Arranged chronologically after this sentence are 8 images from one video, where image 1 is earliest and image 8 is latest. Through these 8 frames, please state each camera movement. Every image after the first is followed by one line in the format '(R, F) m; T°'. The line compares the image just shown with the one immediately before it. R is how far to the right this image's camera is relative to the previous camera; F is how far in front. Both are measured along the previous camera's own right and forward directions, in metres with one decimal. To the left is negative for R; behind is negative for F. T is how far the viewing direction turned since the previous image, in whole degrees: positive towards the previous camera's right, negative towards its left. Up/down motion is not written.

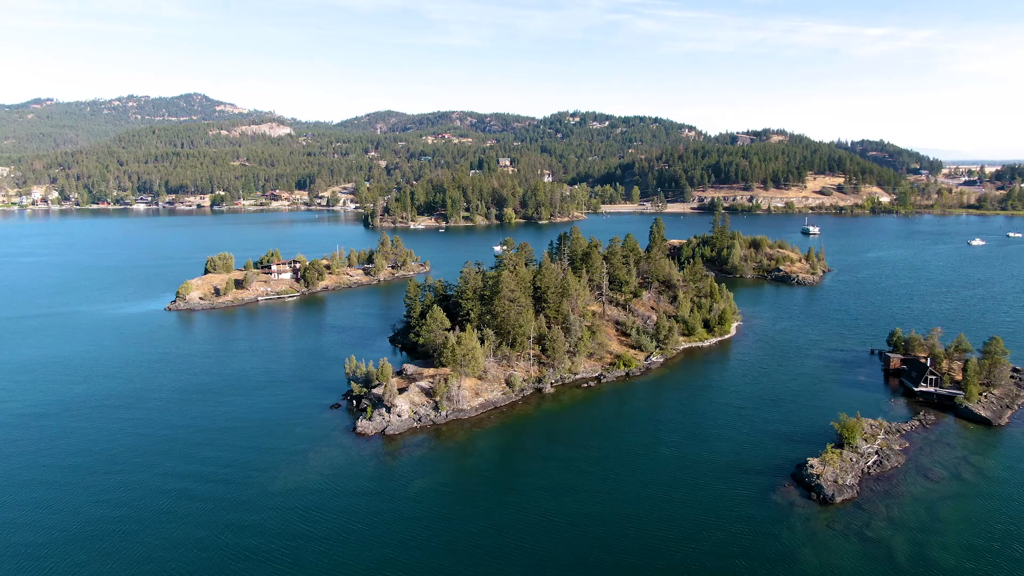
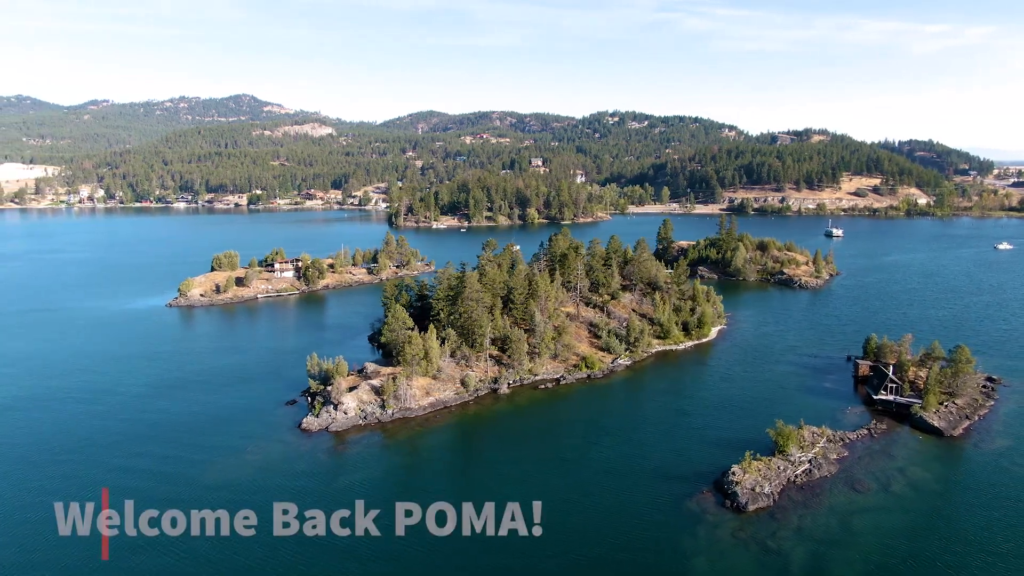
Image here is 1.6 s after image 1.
(+4.2, +0.1) m; -3°
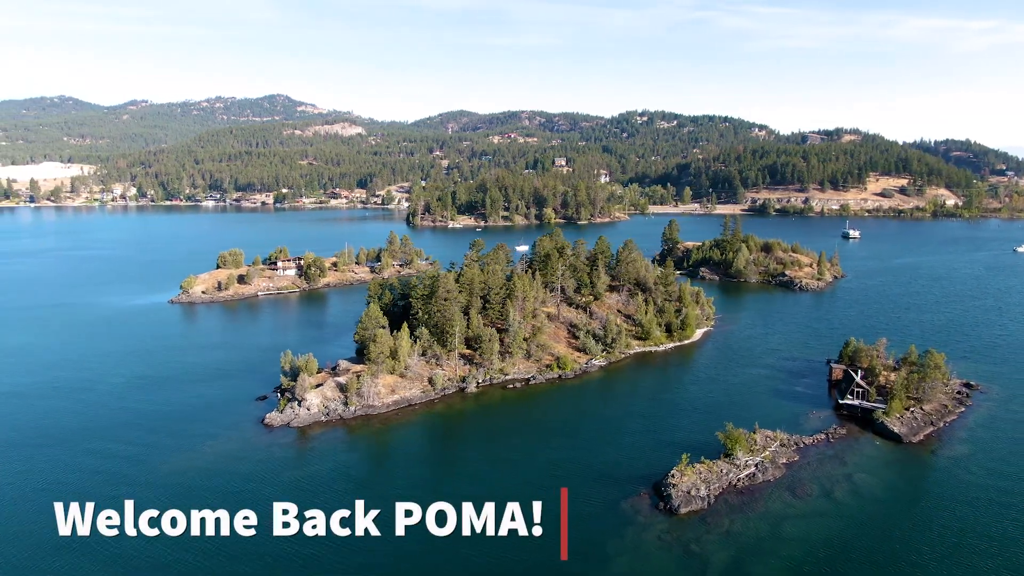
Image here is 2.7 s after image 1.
(+3.1, -0.1) m; -2°
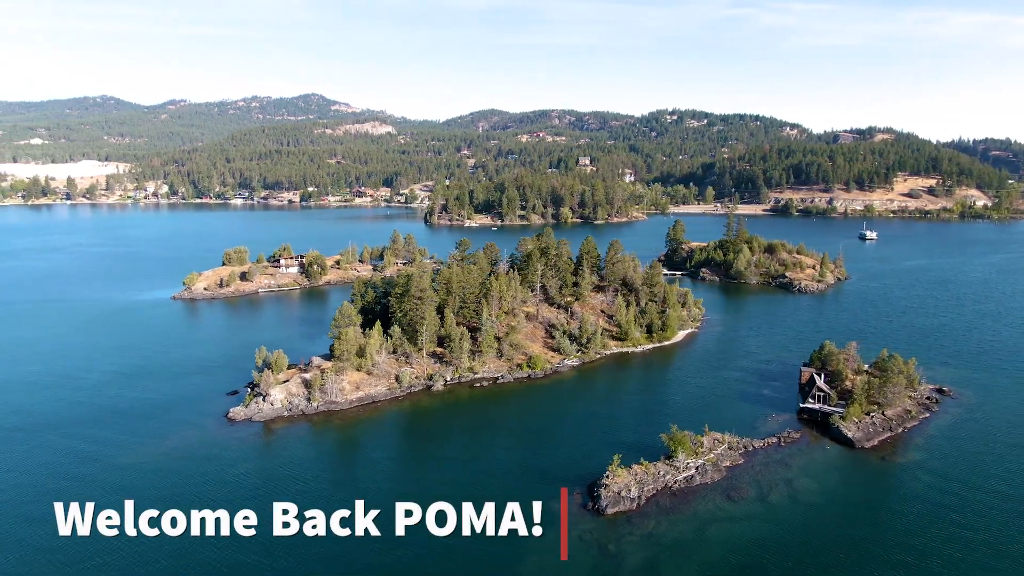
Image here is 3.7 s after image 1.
(+3.2, -0.1) m; -2°
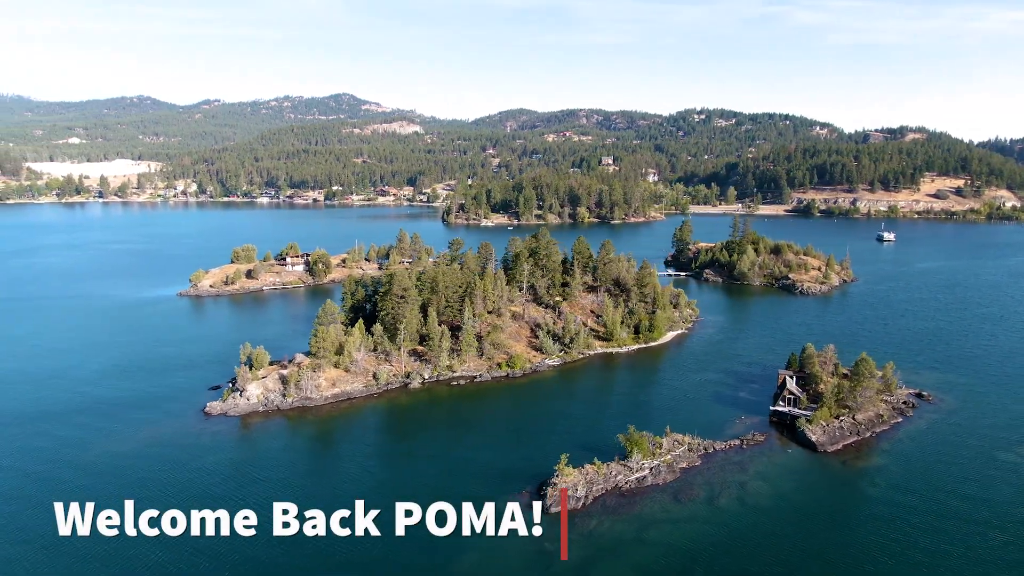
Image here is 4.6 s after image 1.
(+2.6, -0.2) m; -2°
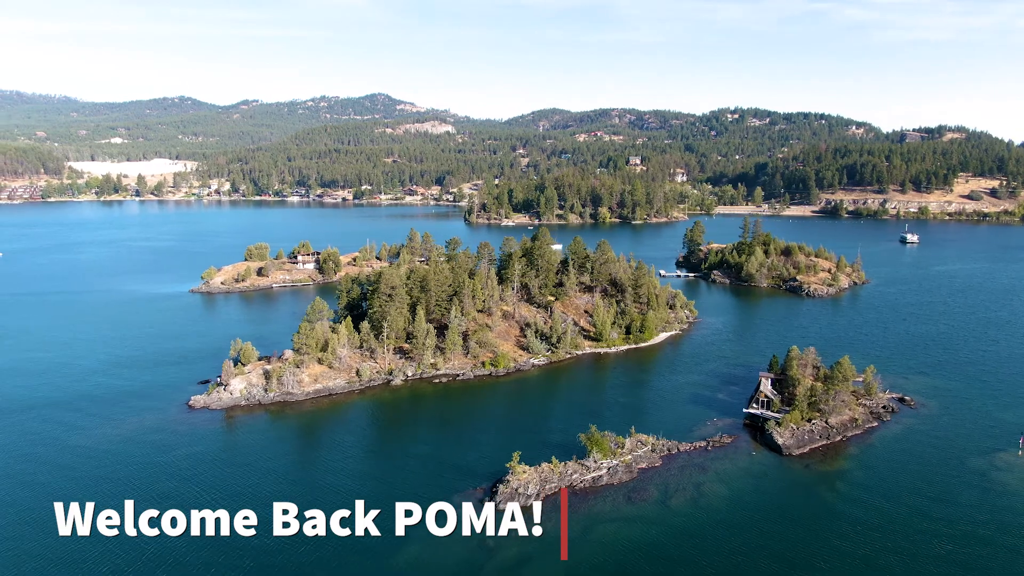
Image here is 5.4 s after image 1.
(+2.6, -0.2) m; -2°
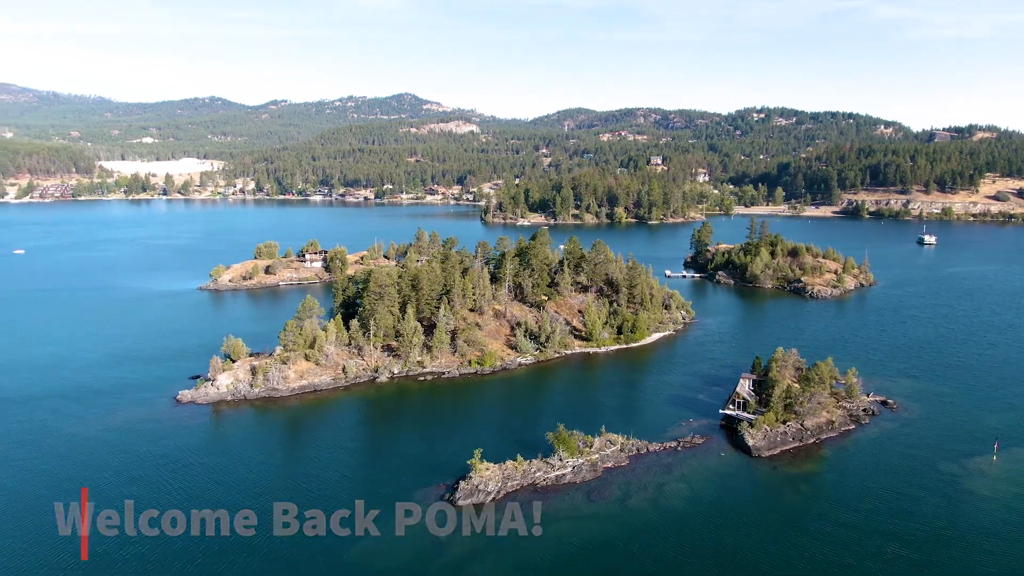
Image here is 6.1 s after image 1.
(+2.1, -0.2) m; -2°
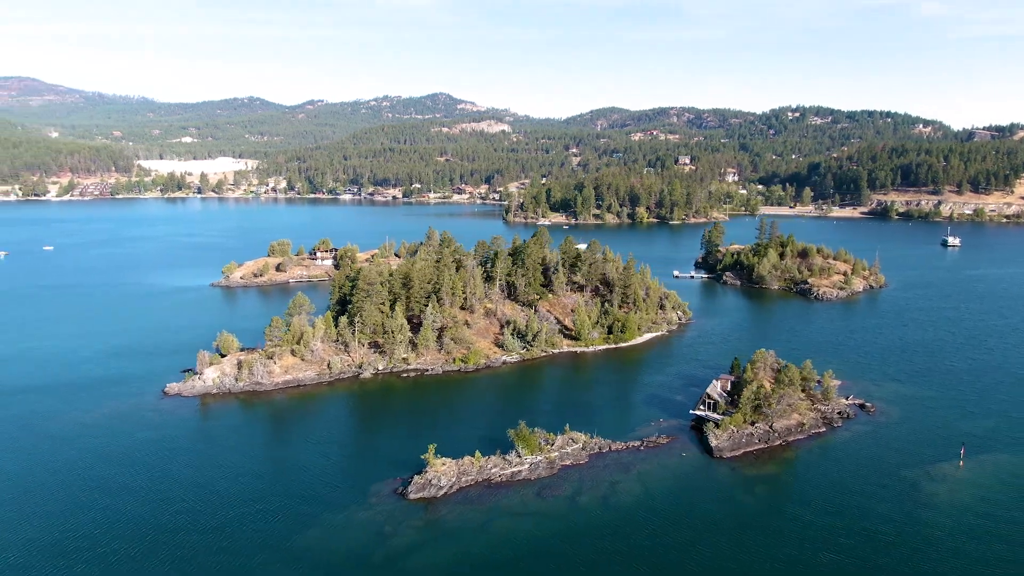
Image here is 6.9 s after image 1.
(+2.6, -0.3) m; -2°
